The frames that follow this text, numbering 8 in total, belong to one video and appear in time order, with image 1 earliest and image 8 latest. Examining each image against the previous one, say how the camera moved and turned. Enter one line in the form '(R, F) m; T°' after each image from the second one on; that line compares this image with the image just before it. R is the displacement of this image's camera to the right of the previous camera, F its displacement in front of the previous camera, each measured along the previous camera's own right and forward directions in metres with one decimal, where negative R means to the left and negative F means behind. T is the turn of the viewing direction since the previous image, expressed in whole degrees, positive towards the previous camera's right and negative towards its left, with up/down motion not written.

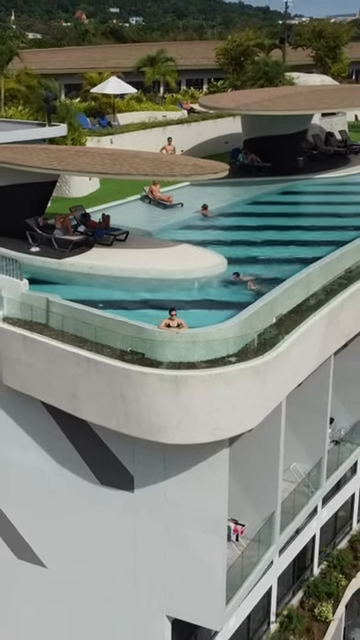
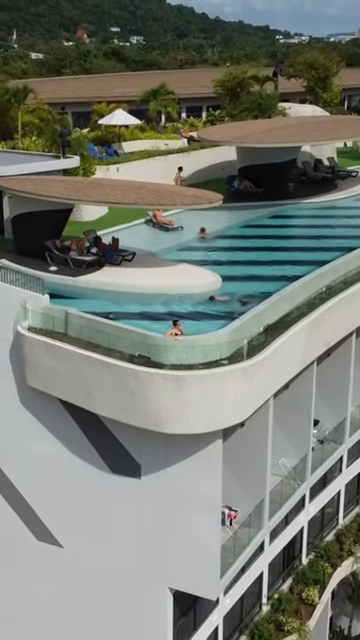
(0.0, -2.0) m; 0°
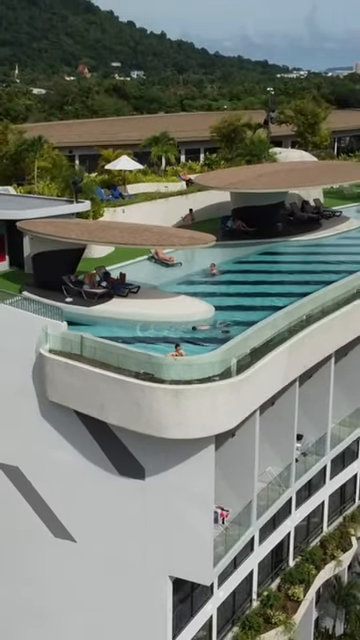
(0.0, -2.5) m; 0°
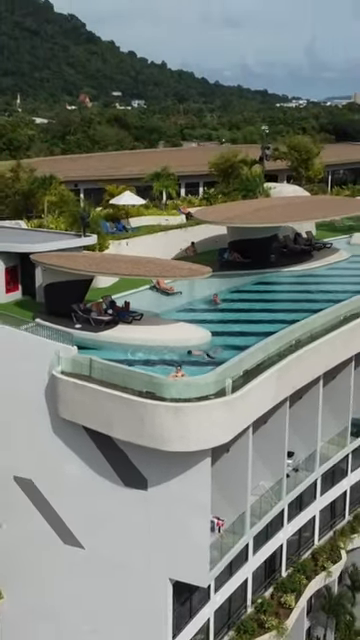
(0.0, -1.8) m; 0°
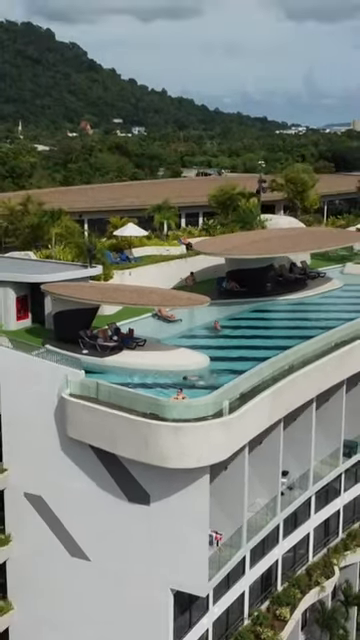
(0.0, -1.4) m; 0°
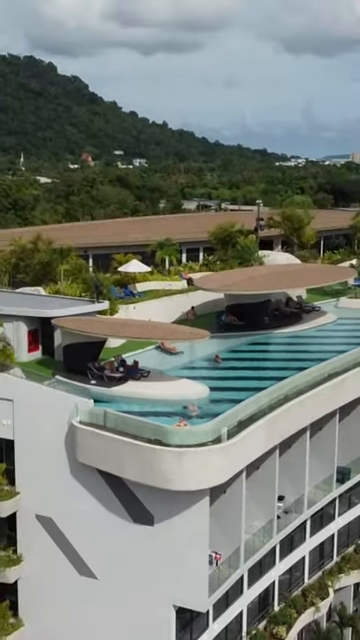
(0.0, -1.6) m; 0°
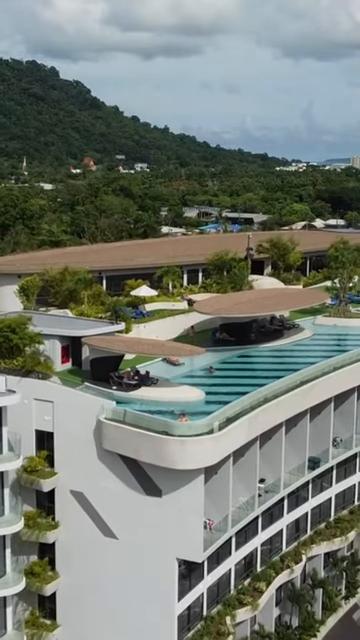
(0.0, -6.9) m; 0°
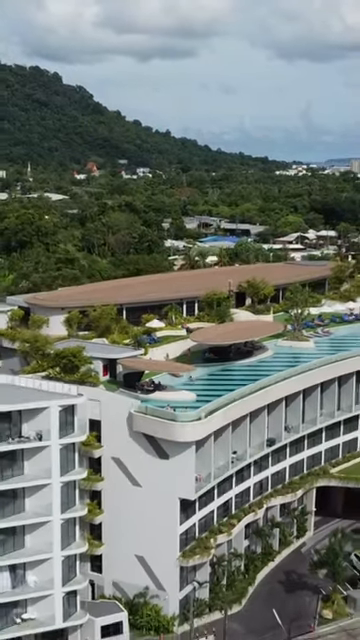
(+0.1, -17.6) m; 0°
